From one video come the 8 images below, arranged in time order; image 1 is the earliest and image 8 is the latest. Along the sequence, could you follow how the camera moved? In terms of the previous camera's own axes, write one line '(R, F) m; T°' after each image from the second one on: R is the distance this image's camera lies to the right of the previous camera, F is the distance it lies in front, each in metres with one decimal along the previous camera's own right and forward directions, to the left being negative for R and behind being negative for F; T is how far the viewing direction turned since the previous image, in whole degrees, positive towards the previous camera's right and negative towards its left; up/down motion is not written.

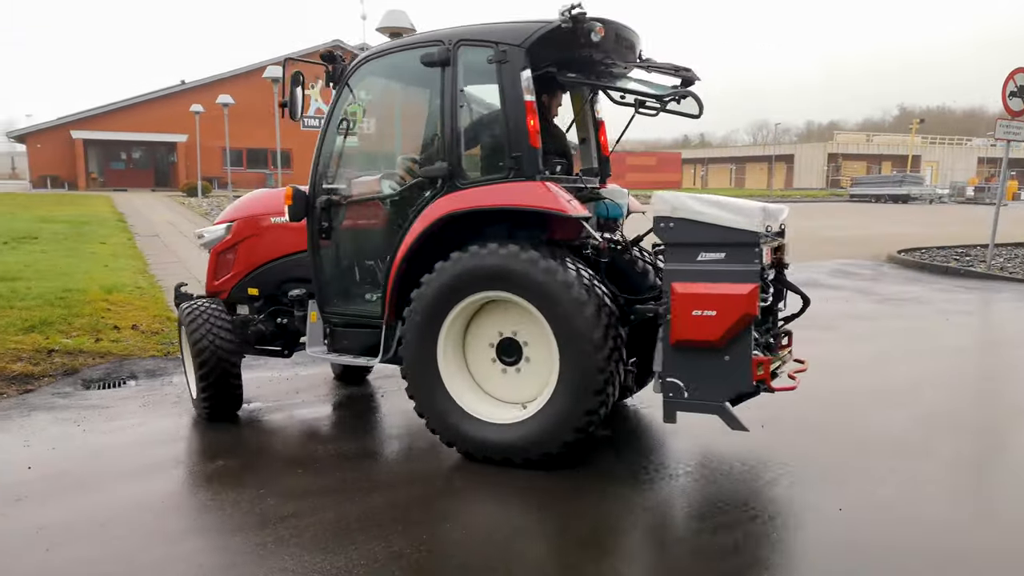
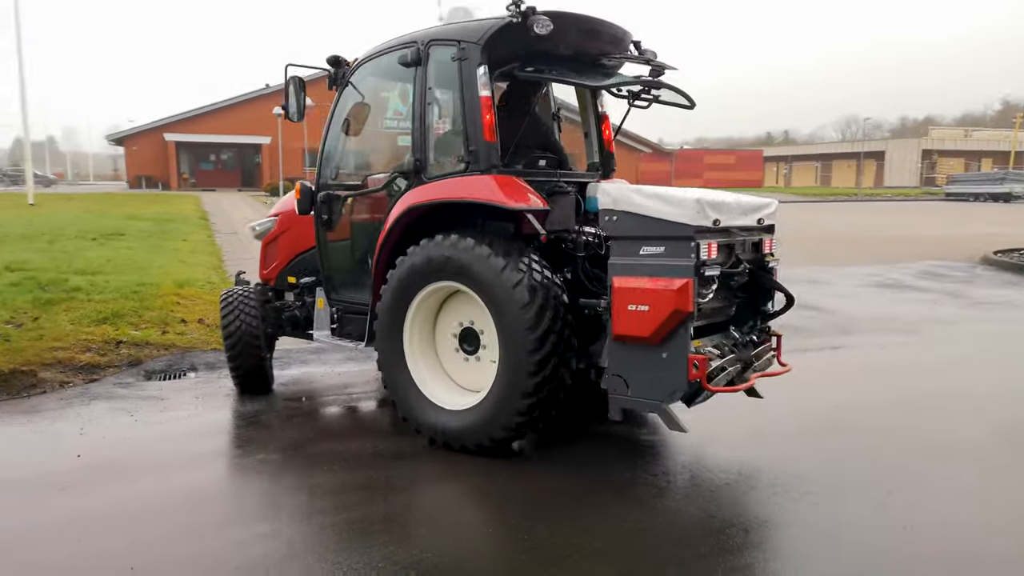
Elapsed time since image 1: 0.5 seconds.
(+0.2, +0.2) m; -6°
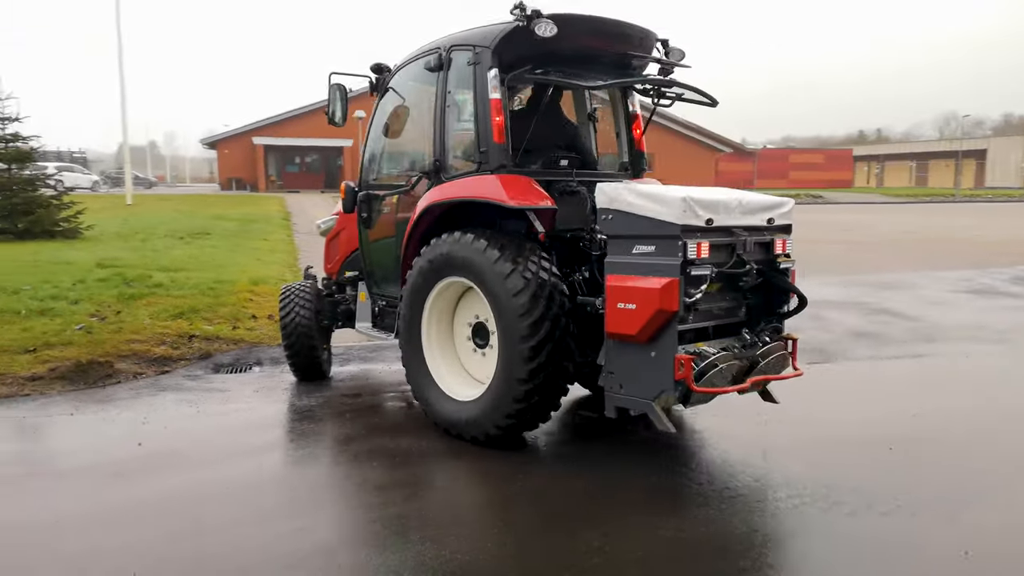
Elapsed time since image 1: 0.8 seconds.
(+0.2, +0.1) m; -6°
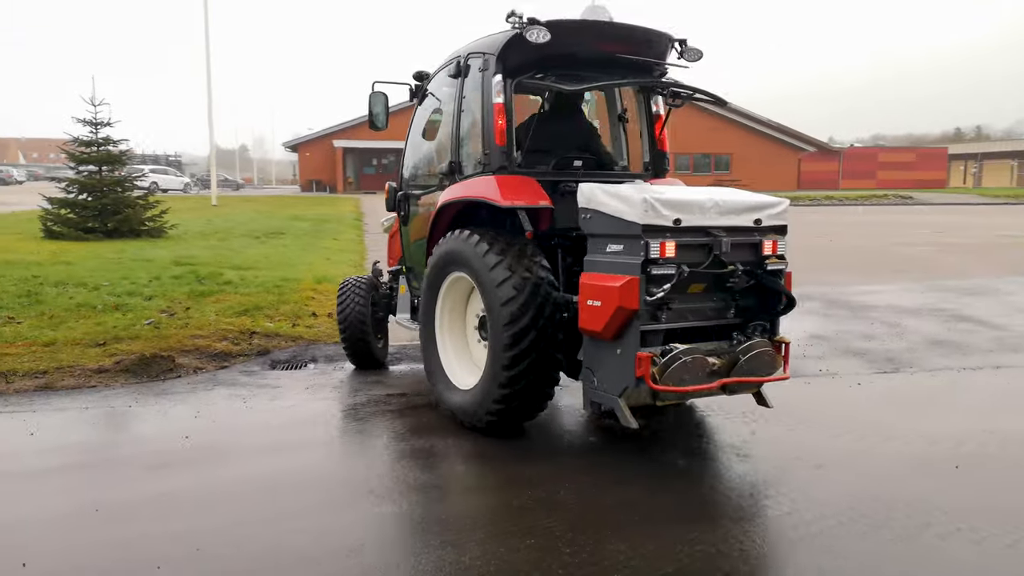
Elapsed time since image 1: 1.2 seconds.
(+0.2, +0.1) m; -6°
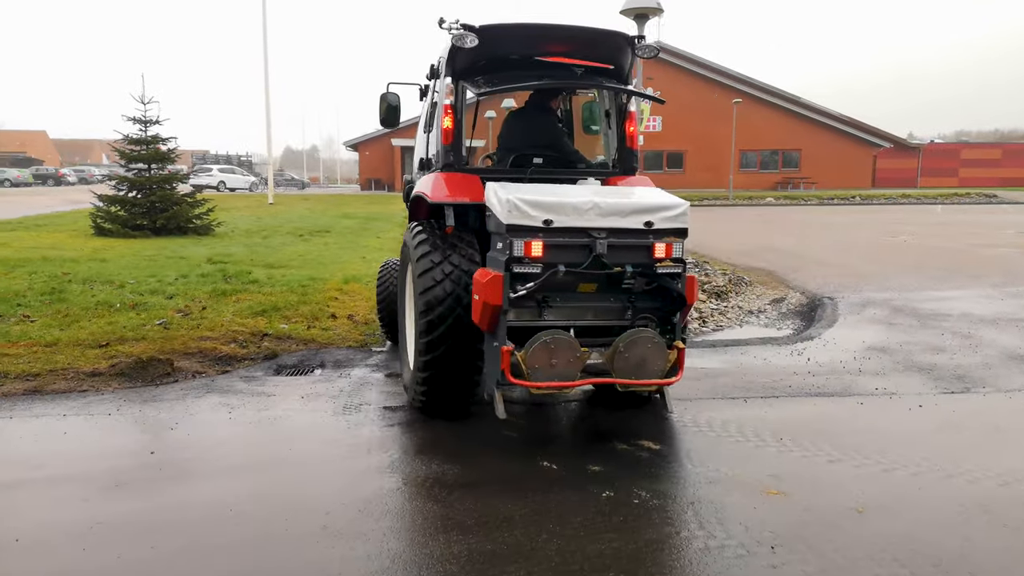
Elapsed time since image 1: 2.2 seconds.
(+0.4, +0.6) m; -5°
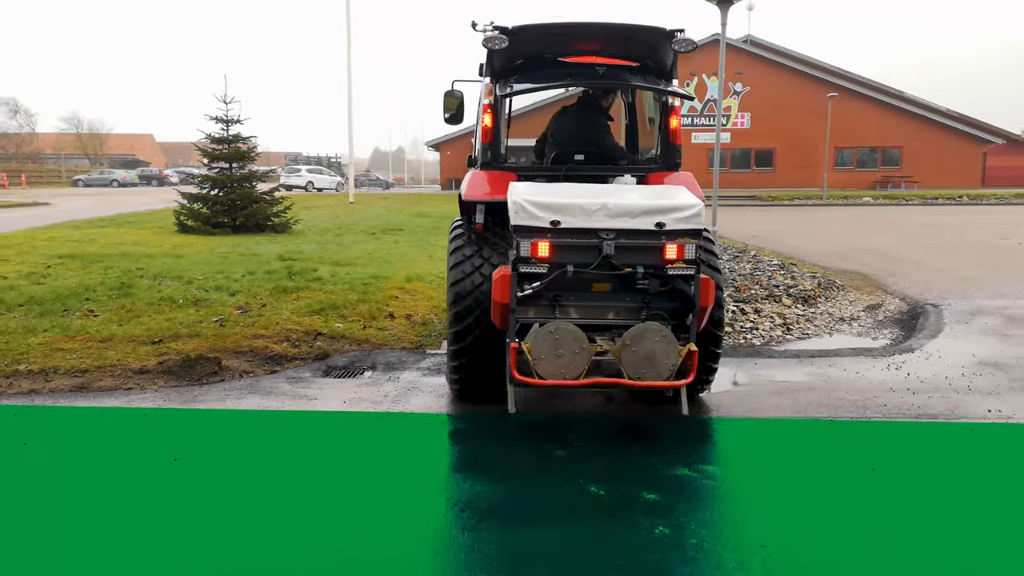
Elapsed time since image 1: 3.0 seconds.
(+0.2, +0.5) m; -6°
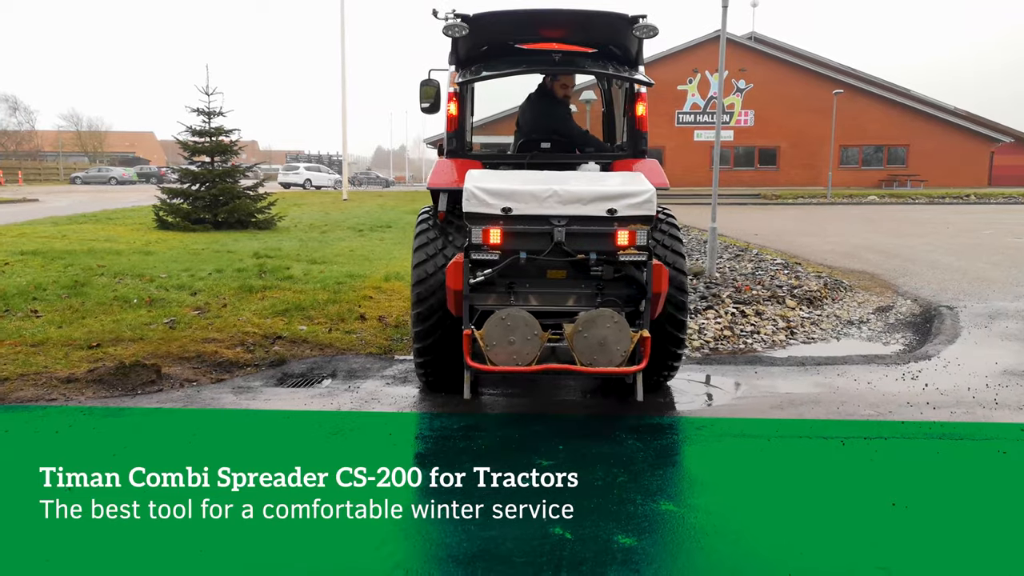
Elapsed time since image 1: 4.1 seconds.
(+0.2, +0.6) m; 0°
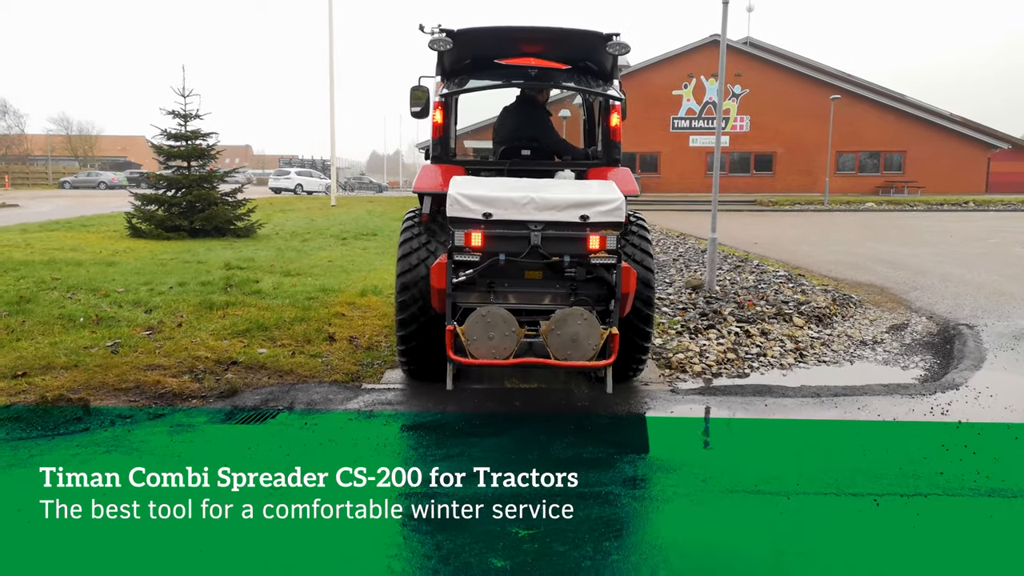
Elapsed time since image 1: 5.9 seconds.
(+0.1, +0.7) m; 0°
